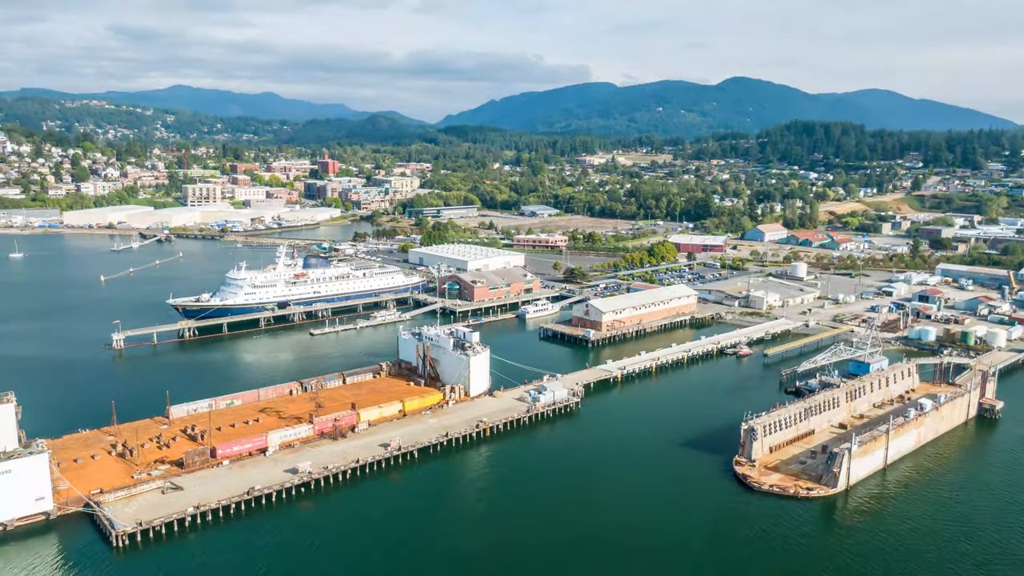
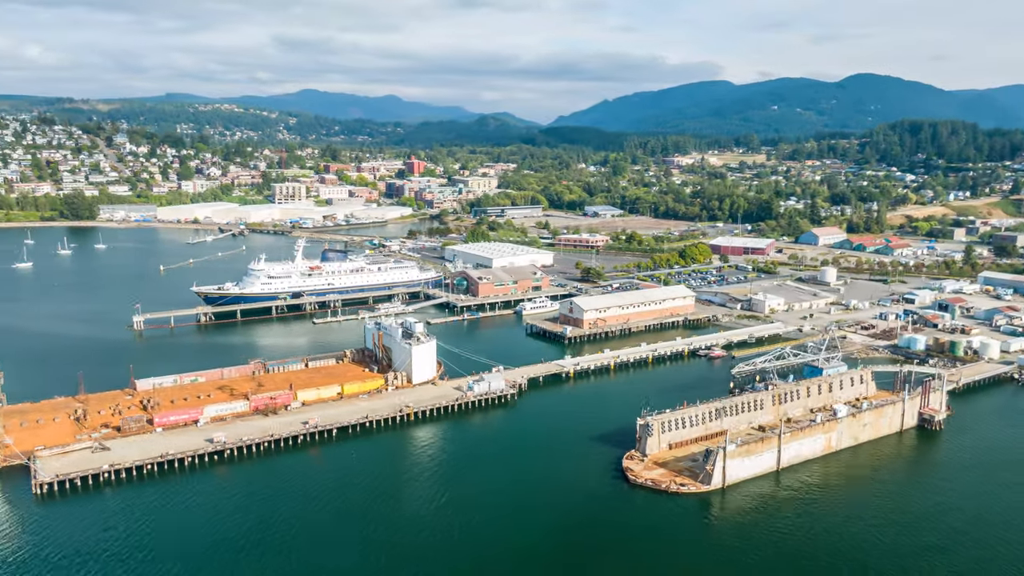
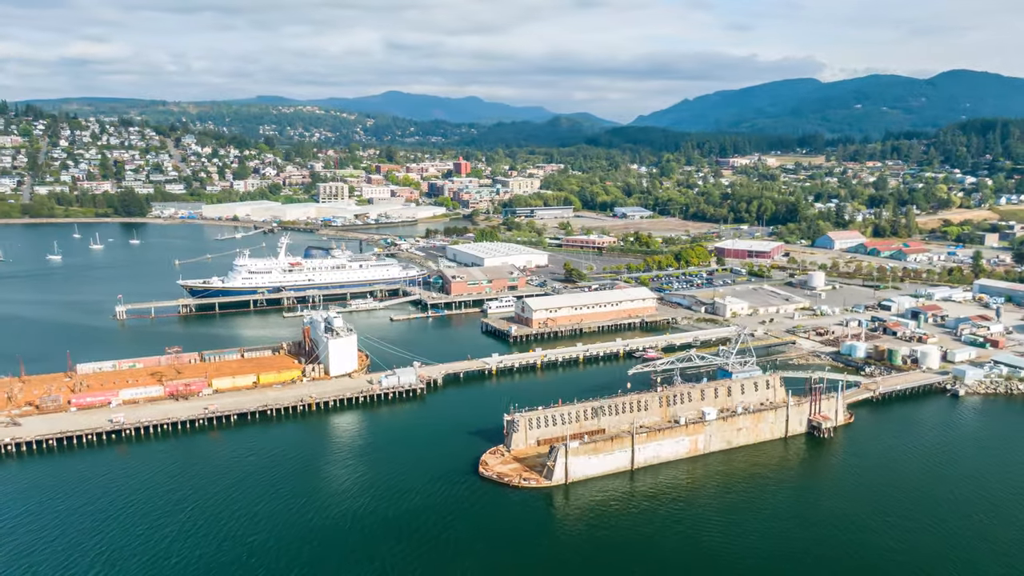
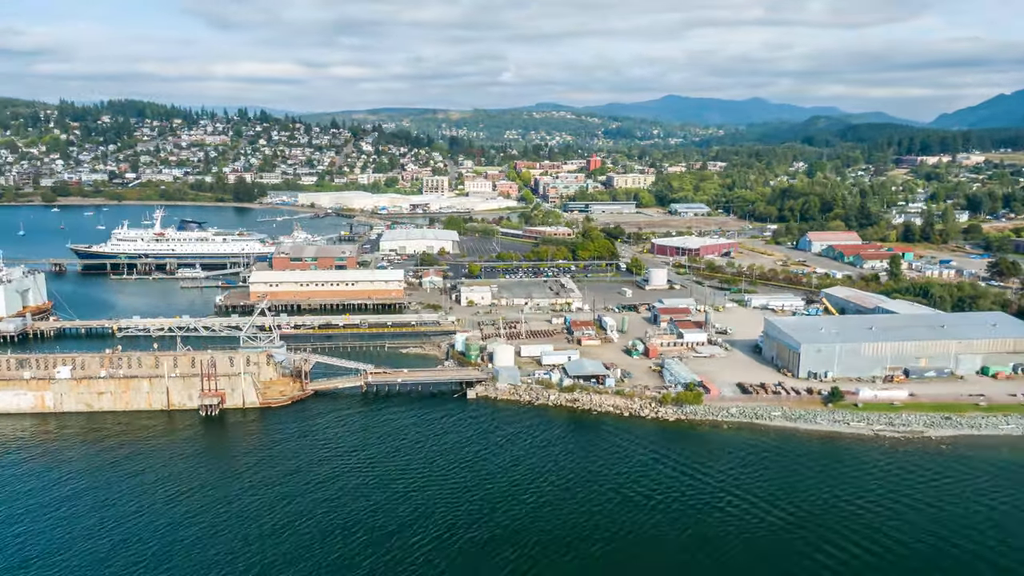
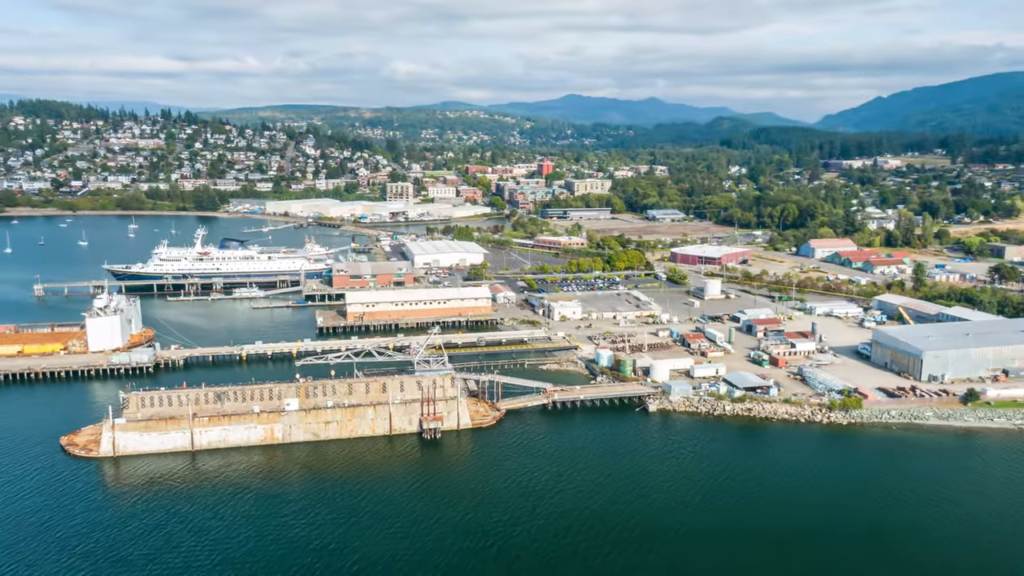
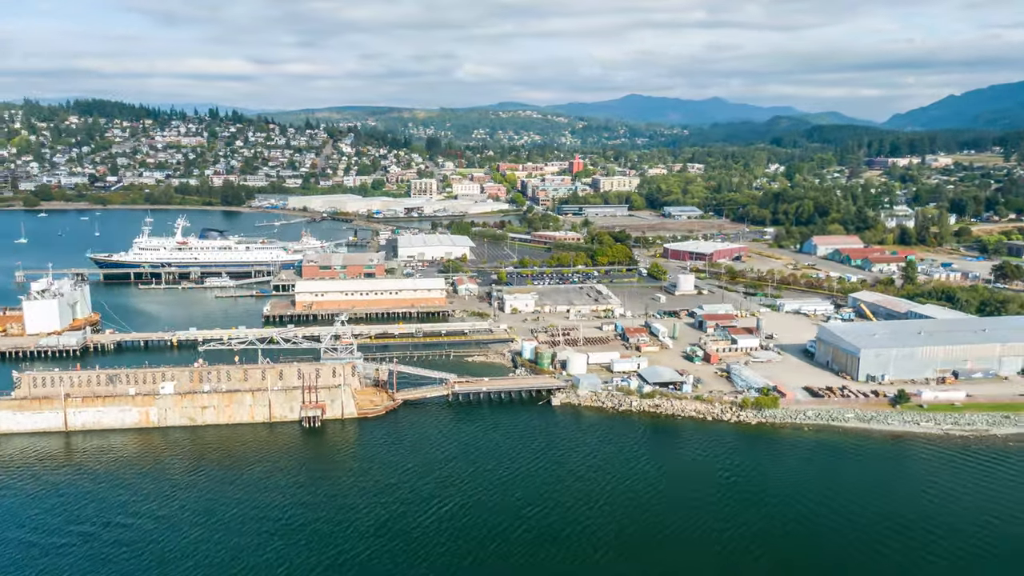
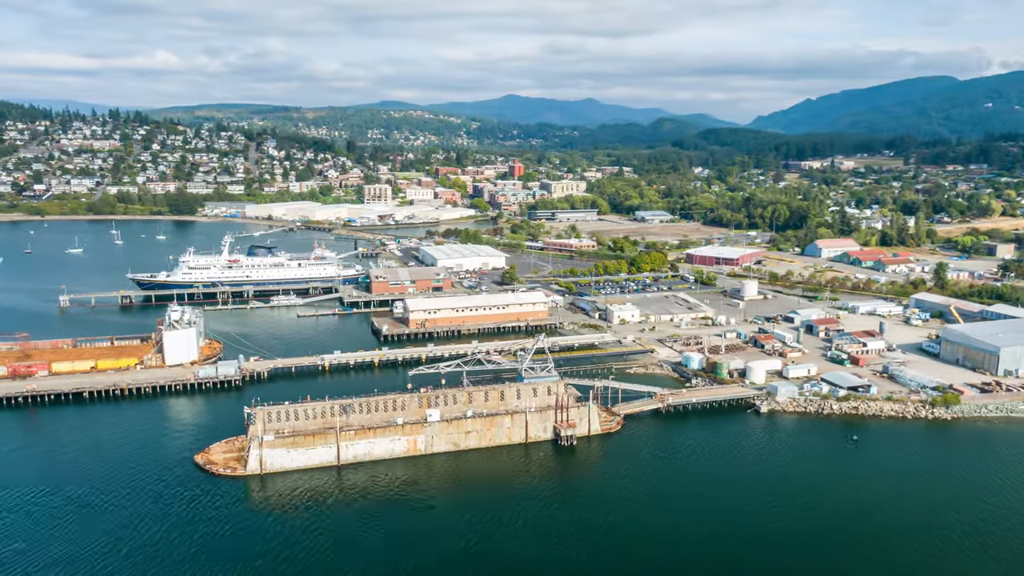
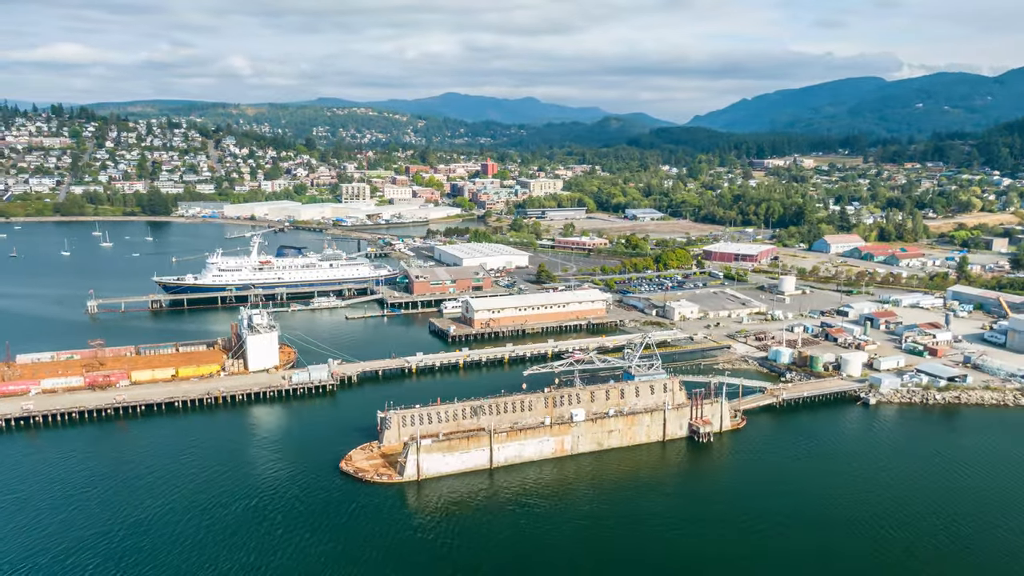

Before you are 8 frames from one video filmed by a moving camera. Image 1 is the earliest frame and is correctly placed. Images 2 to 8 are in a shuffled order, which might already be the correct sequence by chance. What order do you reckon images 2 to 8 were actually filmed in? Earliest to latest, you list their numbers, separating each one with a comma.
2, 3, 8, 7, 5, 6, 4
